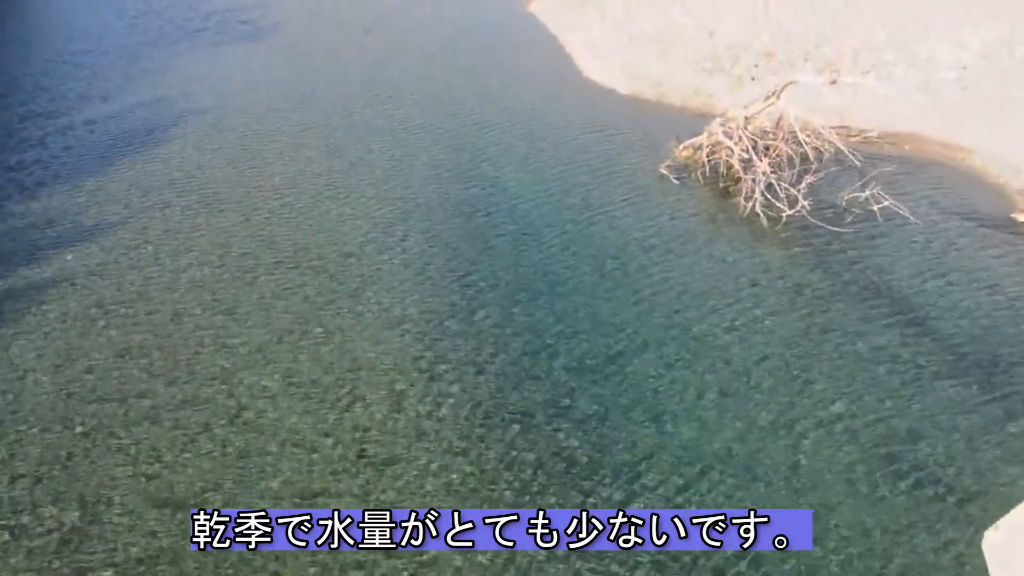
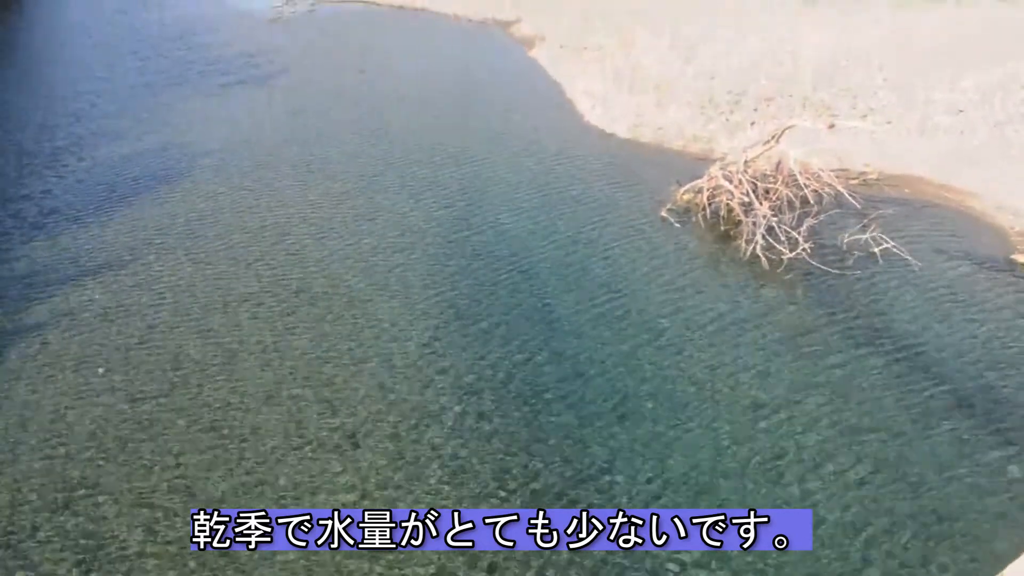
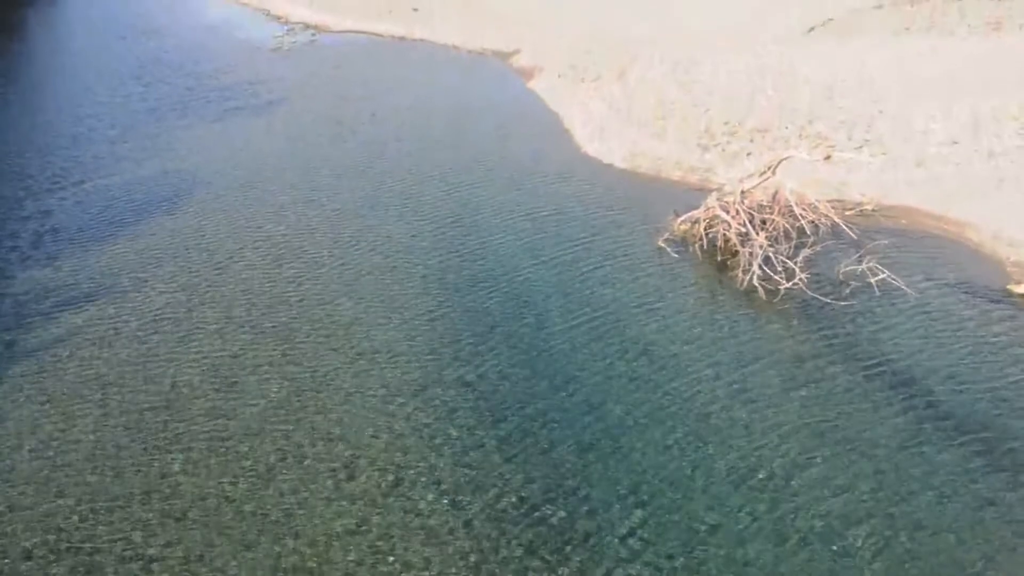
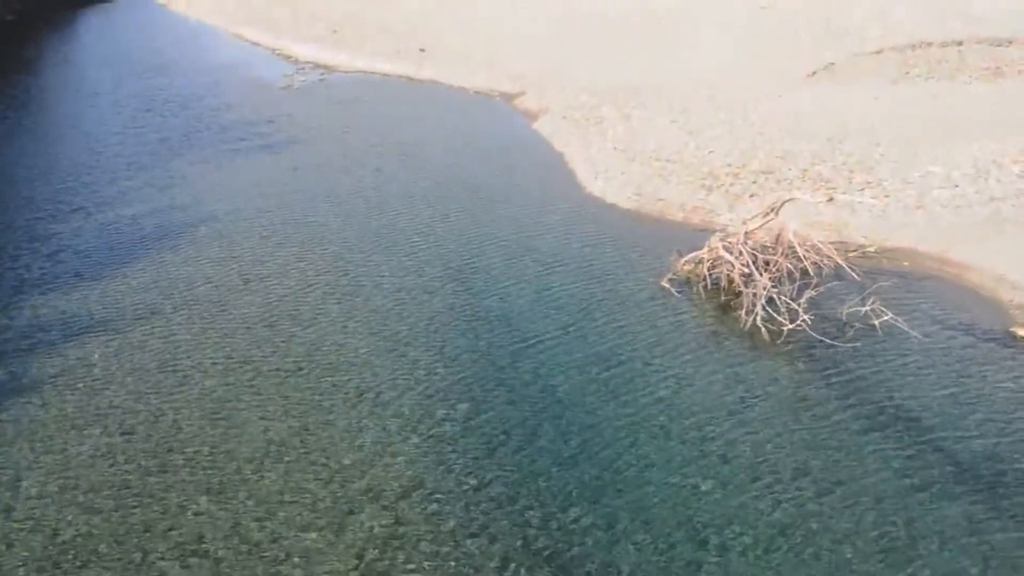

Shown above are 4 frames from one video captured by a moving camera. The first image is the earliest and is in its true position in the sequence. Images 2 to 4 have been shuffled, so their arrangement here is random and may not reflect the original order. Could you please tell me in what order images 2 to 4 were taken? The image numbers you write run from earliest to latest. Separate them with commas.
2, 3, 4
